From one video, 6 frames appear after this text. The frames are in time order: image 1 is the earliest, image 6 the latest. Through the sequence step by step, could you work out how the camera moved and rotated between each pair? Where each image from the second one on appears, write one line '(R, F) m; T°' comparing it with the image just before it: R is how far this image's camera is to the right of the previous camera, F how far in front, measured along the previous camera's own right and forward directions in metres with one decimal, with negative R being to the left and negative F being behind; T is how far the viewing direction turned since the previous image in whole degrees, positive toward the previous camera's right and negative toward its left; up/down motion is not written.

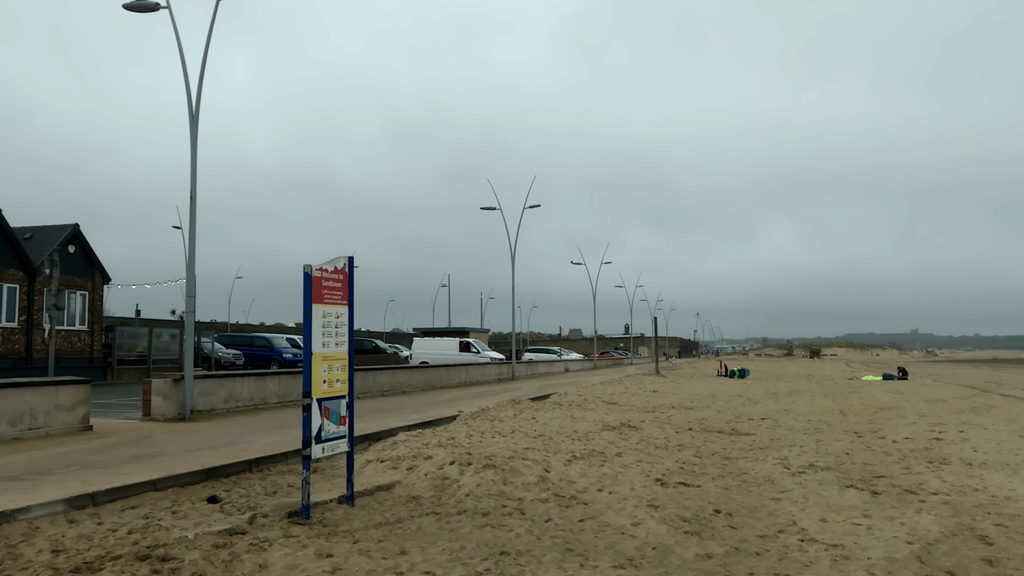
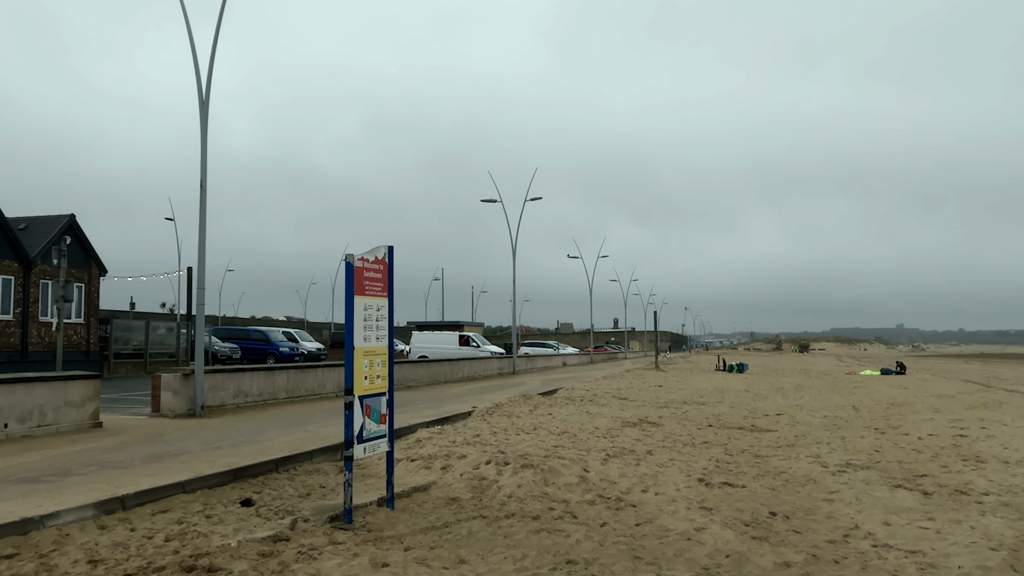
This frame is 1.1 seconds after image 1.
(-0.5, +0.4) m; +1°
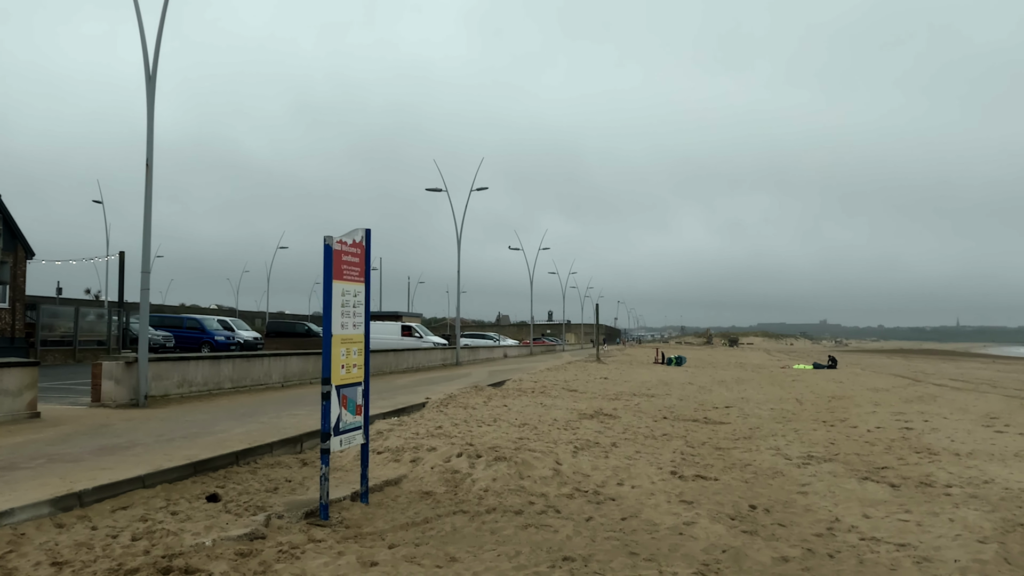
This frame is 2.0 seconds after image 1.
(-0.4, +0.3) m; +4°
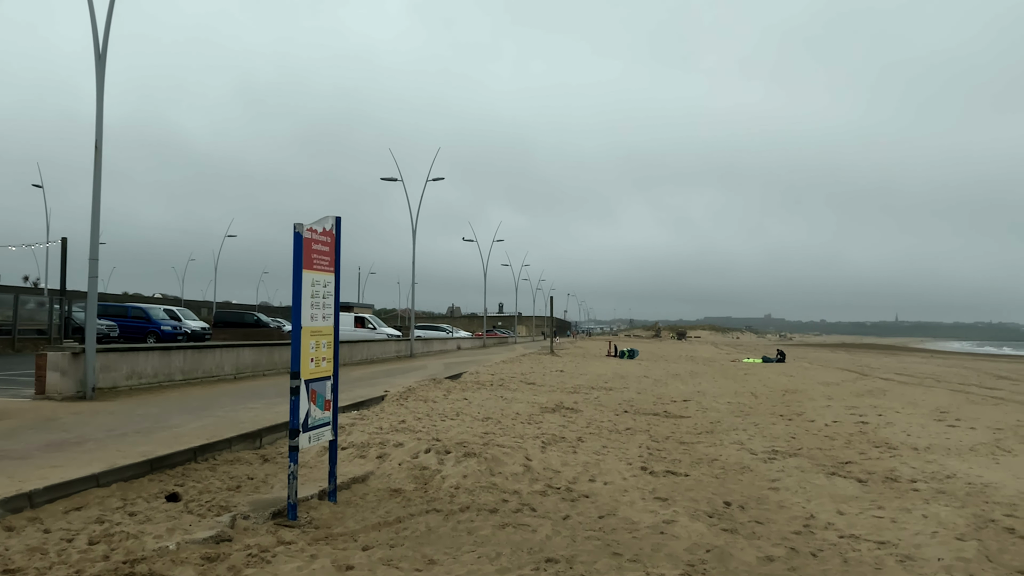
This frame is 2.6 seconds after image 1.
(-0.2, +0.2) m; +3°
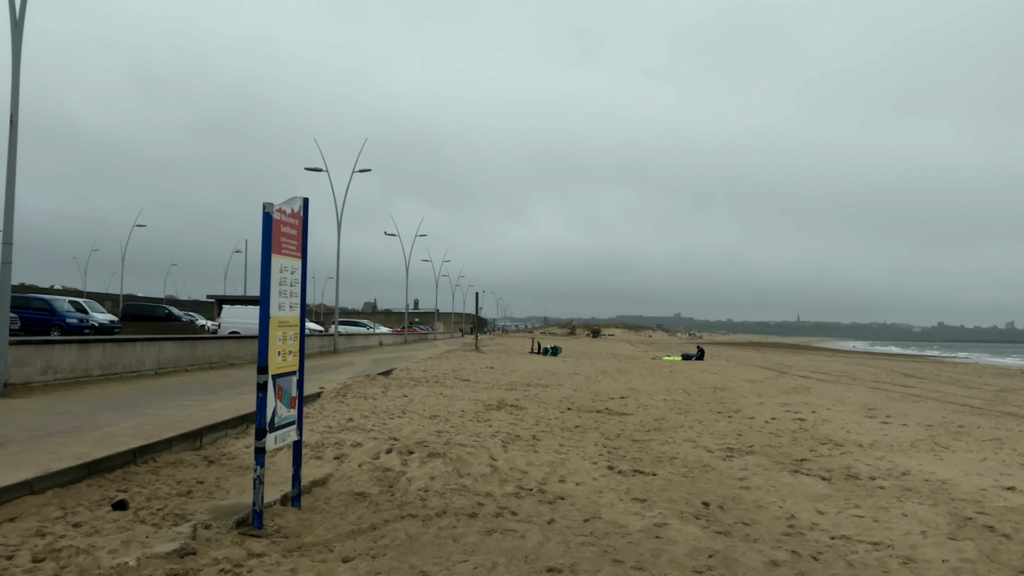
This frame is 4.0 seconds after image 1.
(-0.5, +0.4) m; +6°
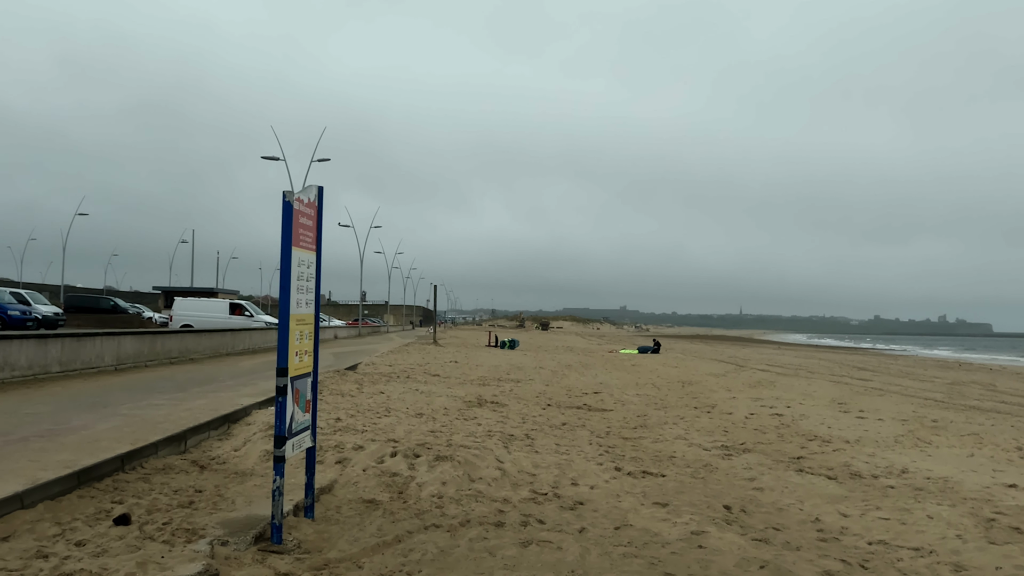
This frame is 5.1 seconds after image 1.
(-0.5, +0.3) m; +3°
